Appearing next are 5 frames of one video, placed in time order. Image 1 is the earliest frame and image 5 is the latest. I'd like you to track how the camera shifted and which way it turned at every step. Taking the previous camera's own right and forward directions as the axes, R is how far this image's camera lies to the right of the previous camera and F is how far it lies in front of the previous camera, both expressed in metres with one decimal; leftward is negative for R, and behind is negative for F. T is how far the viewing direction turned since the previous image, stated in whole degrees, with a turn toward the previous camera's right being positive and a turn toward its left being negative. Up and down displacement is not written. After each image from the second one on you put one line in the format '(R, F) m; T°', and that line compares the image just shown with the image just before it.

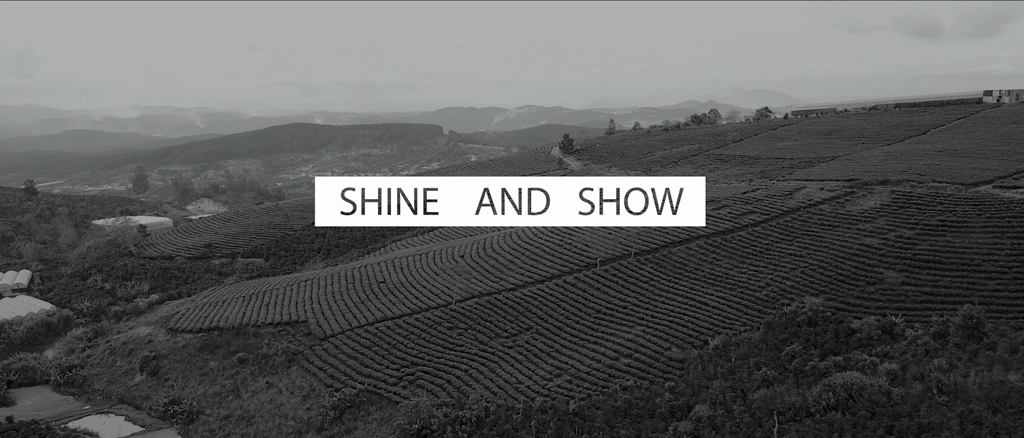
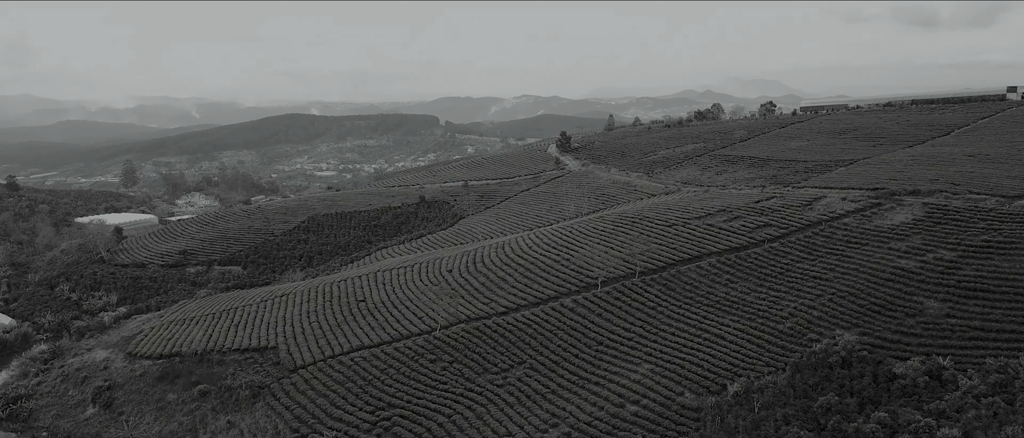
(+0.4, +3.6) m; 0°
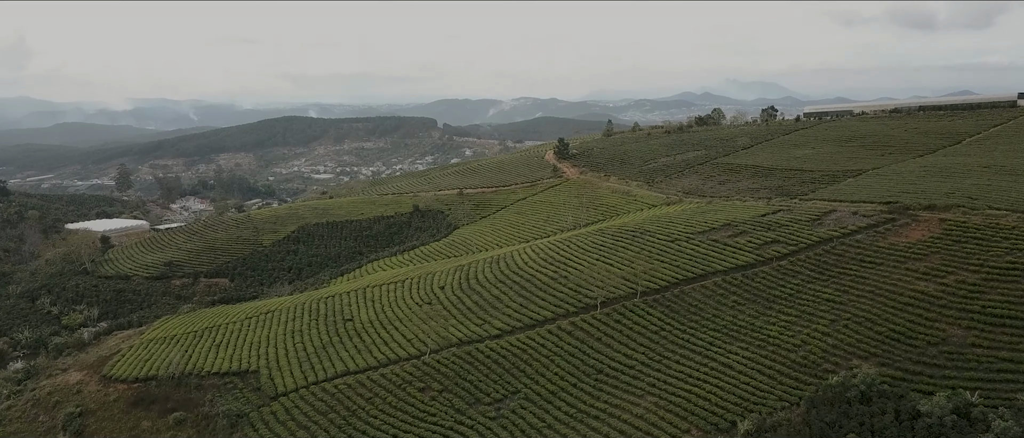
(+0.2, +1.7) m; 0°
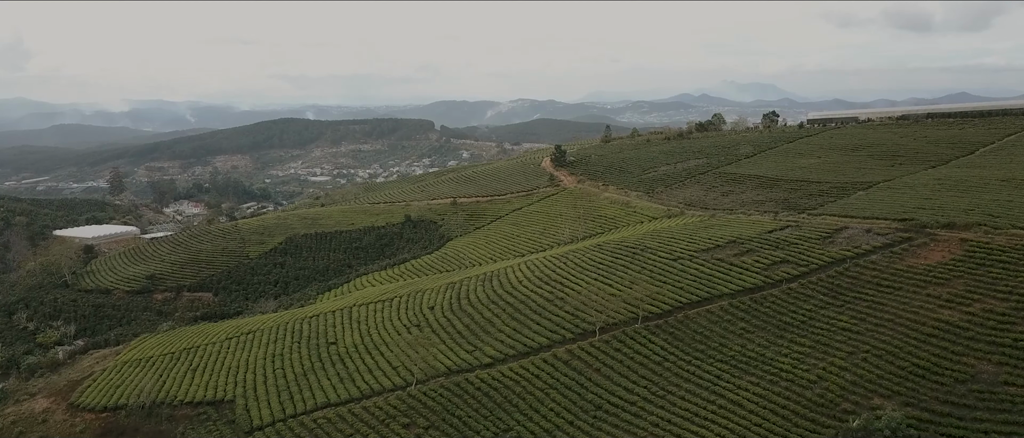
(+0.3, +1.9) m; 0°
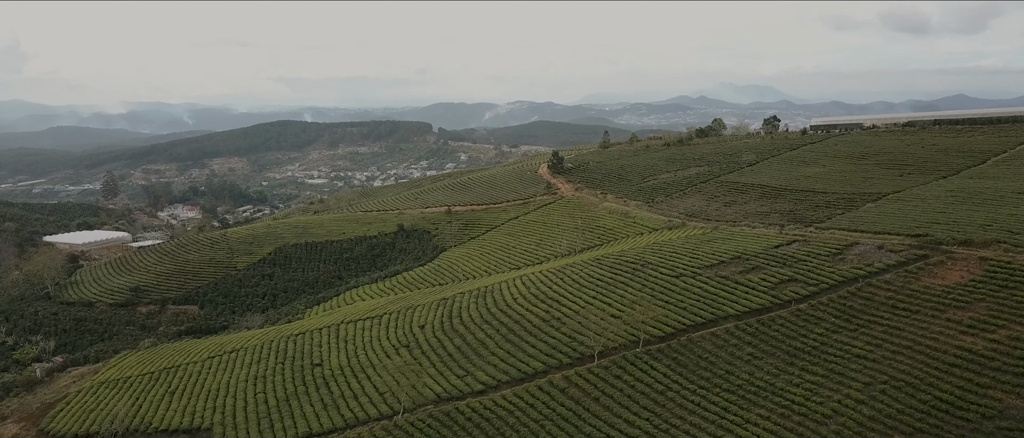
(+0.2, +1.6) m; 0°
